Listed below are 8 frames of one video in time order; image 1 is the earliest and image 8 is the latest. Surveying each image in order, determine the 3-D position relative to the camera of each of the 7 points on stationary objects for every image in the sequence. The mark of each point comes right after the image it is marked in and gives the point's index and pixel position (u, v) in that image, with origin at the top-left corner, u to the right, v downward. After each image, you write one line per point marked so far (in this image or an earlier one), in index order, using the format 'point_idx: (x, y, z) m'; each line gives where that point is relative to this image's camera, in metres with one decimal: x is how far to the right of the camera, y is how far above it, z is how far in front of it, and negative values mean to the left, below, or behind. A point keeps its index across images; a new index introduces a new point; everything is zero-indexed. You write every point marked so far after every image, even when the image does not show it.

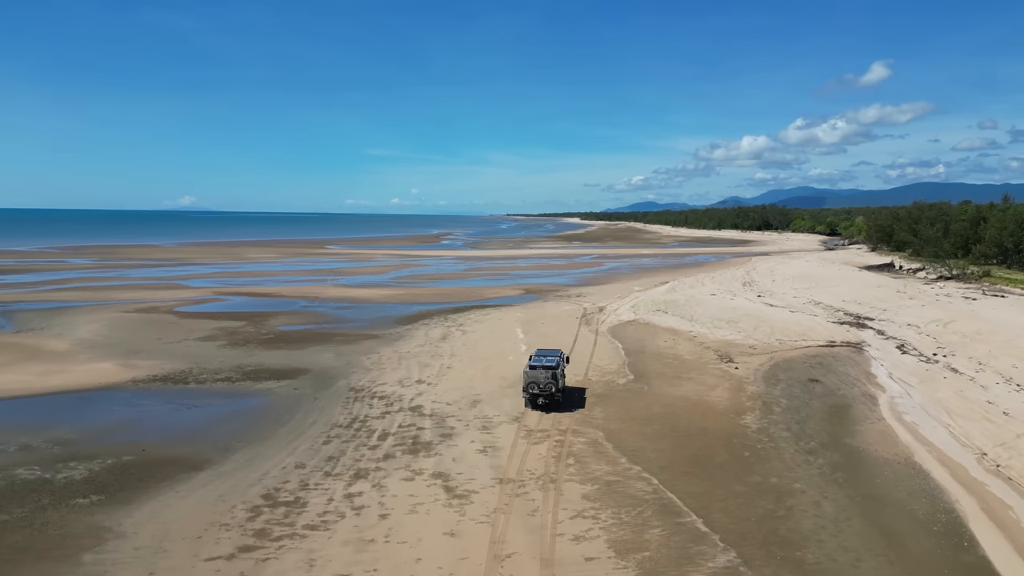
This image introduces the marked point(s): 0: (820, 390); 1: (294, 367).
0: (+7.2, -2.4, +17.1) m
1: (-5.9, -2.1, +19.6) m
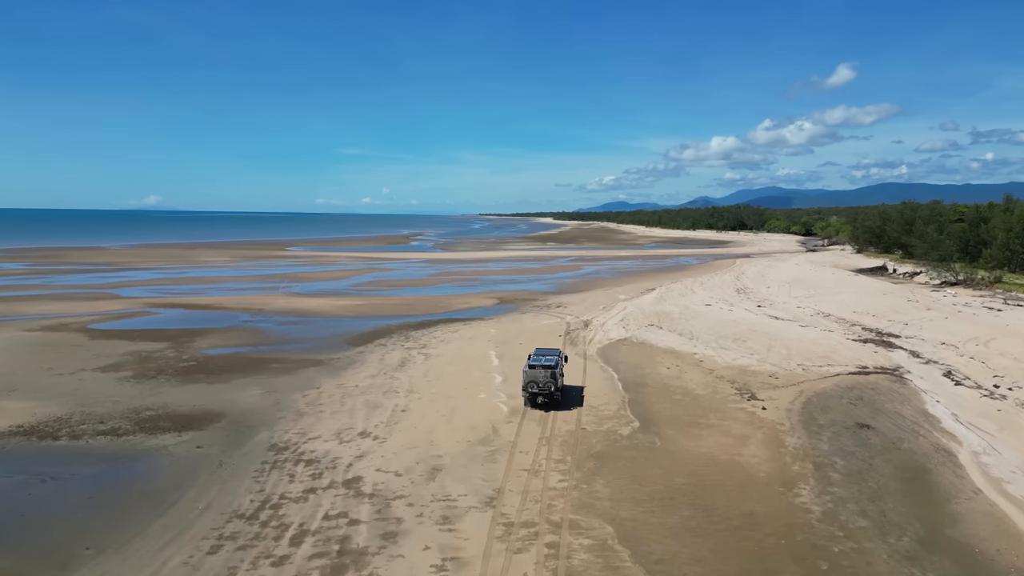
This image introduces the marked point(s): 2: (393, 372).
0: (+6.7, -2.8, +13.4) m
1: (-6.5, -2.6, +15.4) m
2: (-3.1, -2.2, +18.8) m
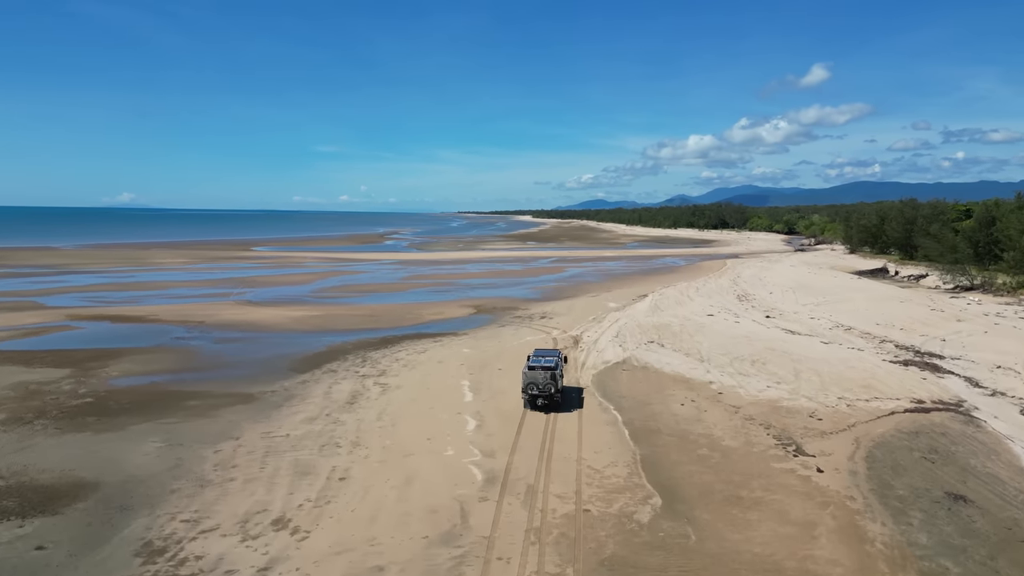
0: (+6.4, -3.2, +9.8) m
1: (-6.8, -3.0, +11.4) m
2: (-3.5, -2.5, +14.9) m
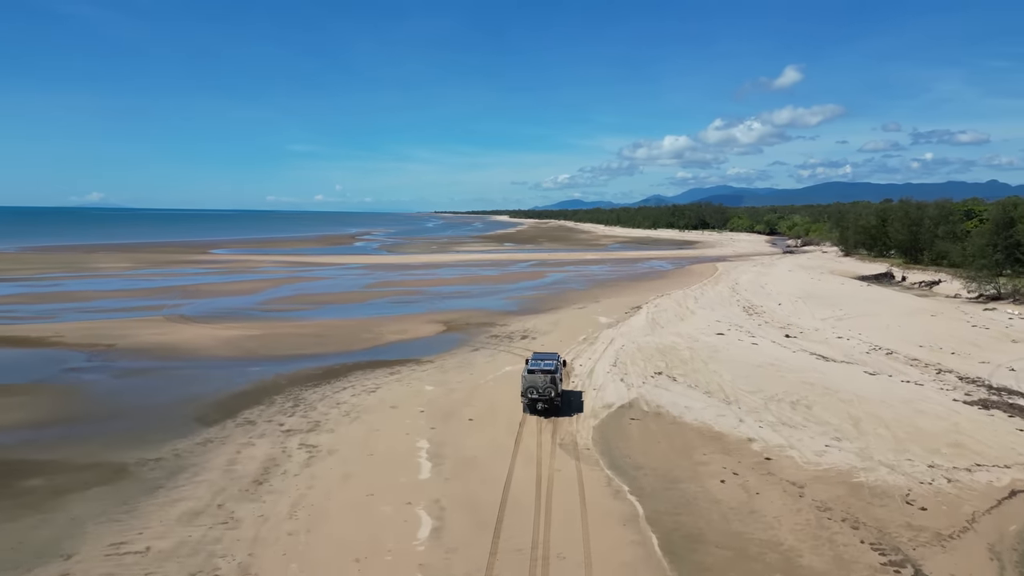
0: (+6.2, -3.7, +5.5) m
1: (-7.1, -3.5, +6.8) m
2: (-3.9, -3.0, +10.3) m
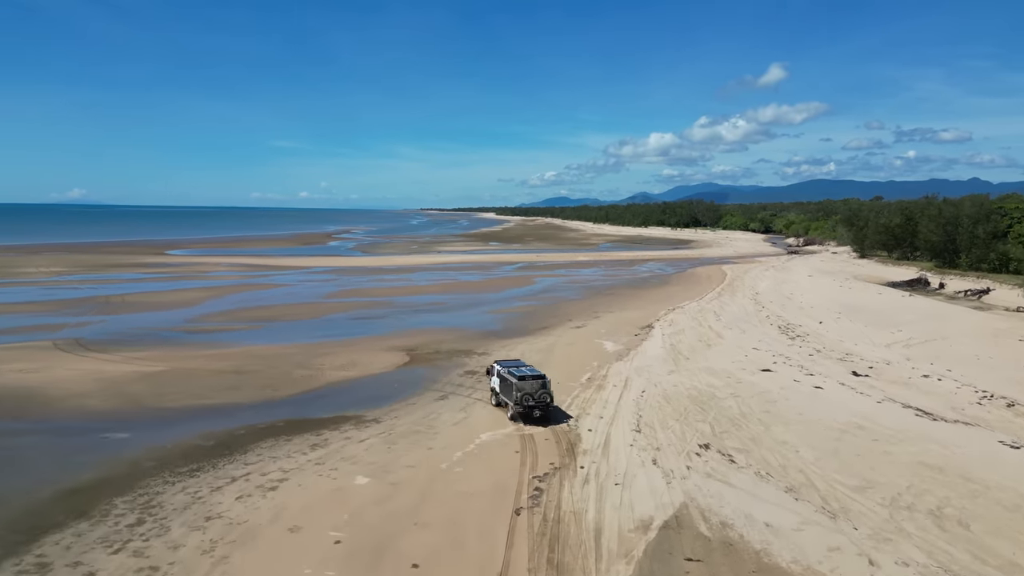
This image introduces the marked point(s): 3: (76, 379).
0: (+6.0, -4.3, -0.2) m
1: (-7.3, -4.2, +0.7) m
2: (-4.1, -3.7, +4.4) m
3: (-11.0, -2.3, +18.1) m
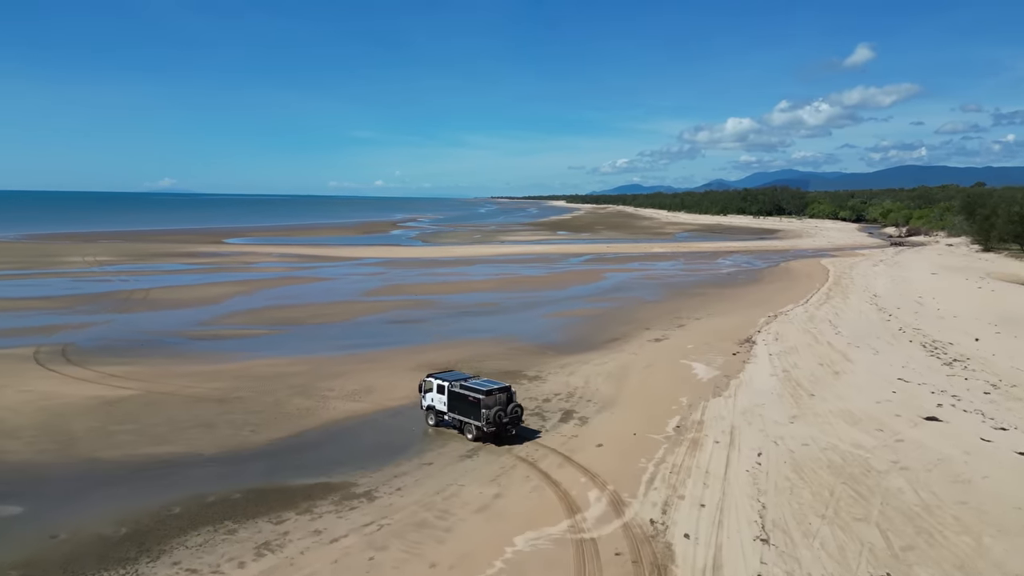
0: (+5.3, -4.8, -5.5) m
1: (-7.8, -4.5, -3.2) m
2: (-4.4, -4.0, +0.1) m
3: (-9.8, -2.3, +14.4) m
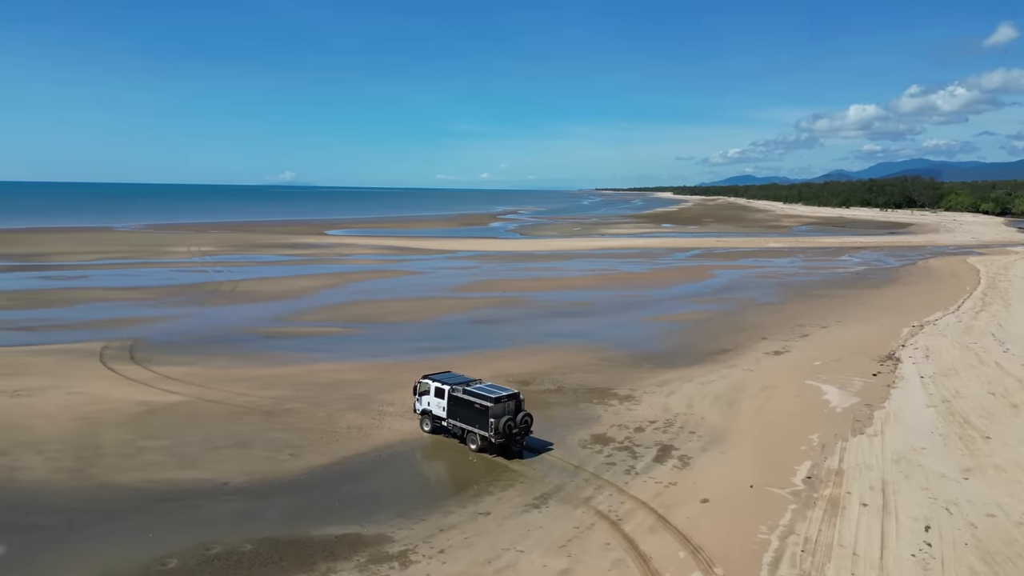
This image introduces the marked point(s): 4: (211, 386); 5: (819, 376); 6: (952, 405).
0: (+3.8, -5.2, -8.5) m
1: (-8.9, -4.7, -4.4) m
2: (-5.0, -4.2, -1.6) m
3: (-8.3, -2.2, +13.3) m
4: (-6.3, -2.0, +15.0) m
5: (+6.5, -1.9, +15.4) m
6: (+7.9, -2.0, +13.3) m
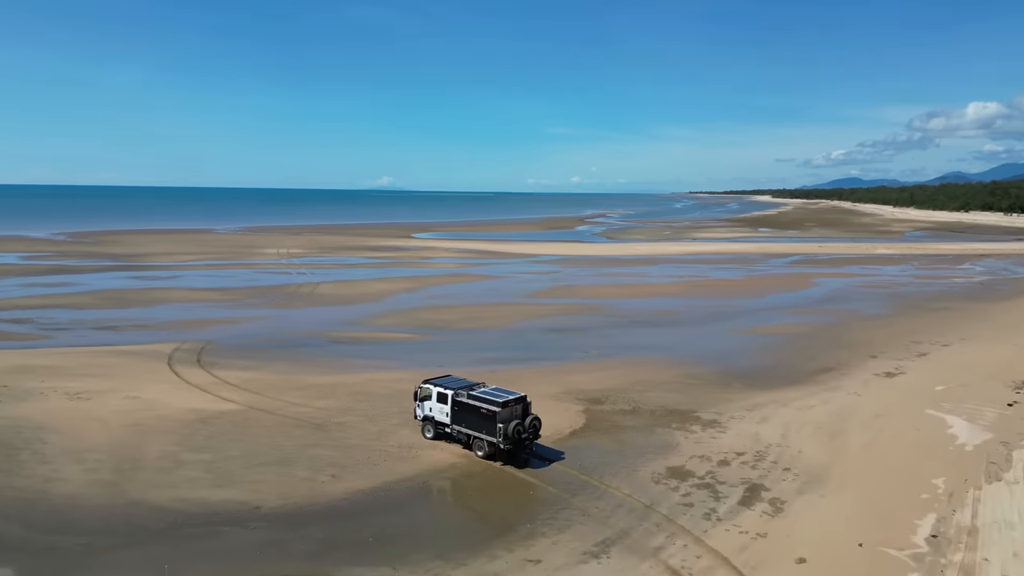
0: (+2.1, -5.3, -10.1) m
1: (-9.9, -4.6, -4.5) m
2: (-5.7, -4.2, -2.2) m
3: (-7.2, -2.3, +13.0) m
4: (-4.9, -2.1, +14.4) m
5: (+7.8, -2.1, +13.3) m
6: (+9.0, -2.3, +11.0) m
